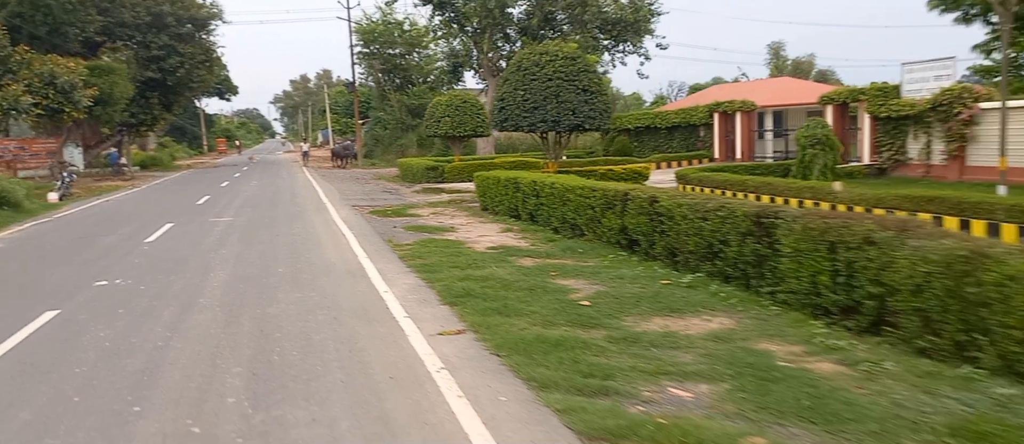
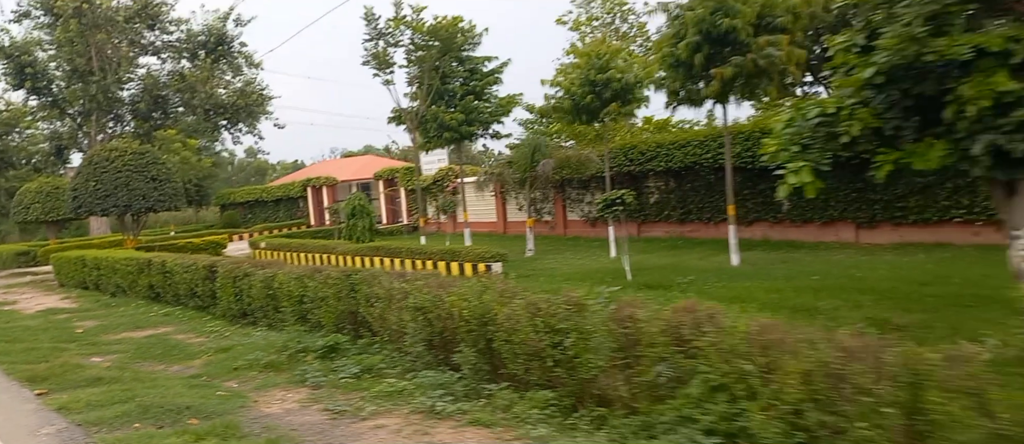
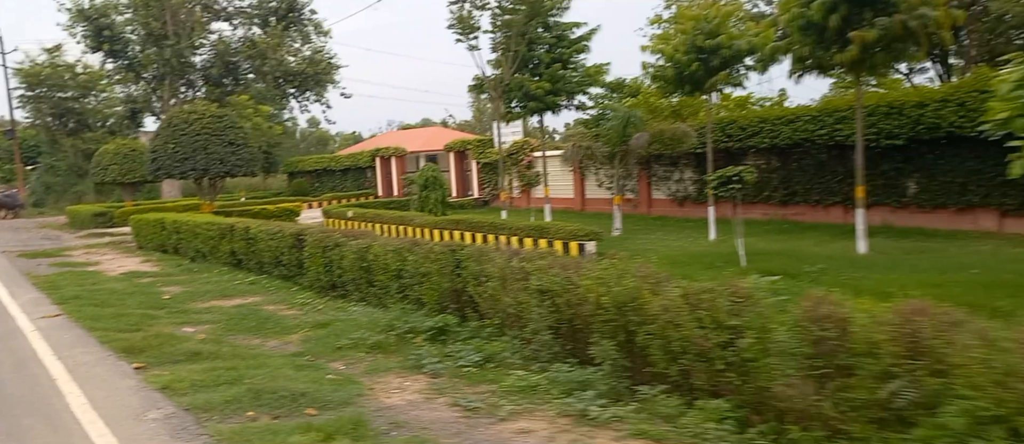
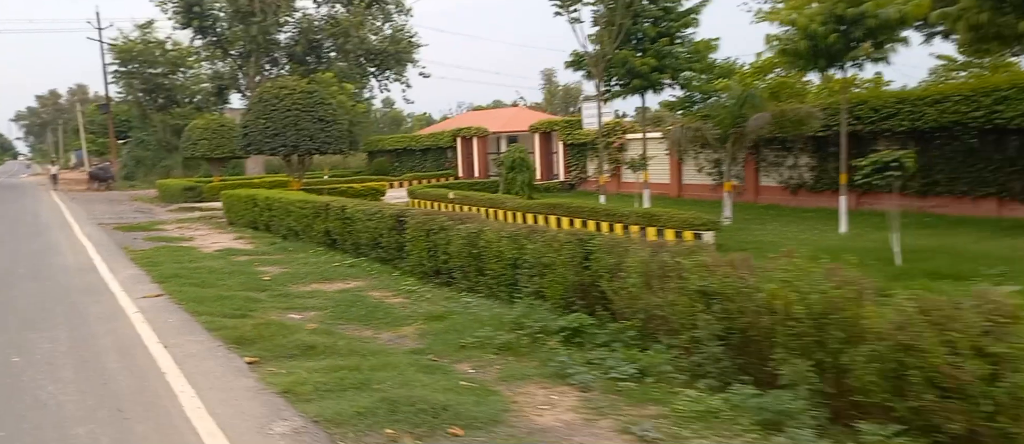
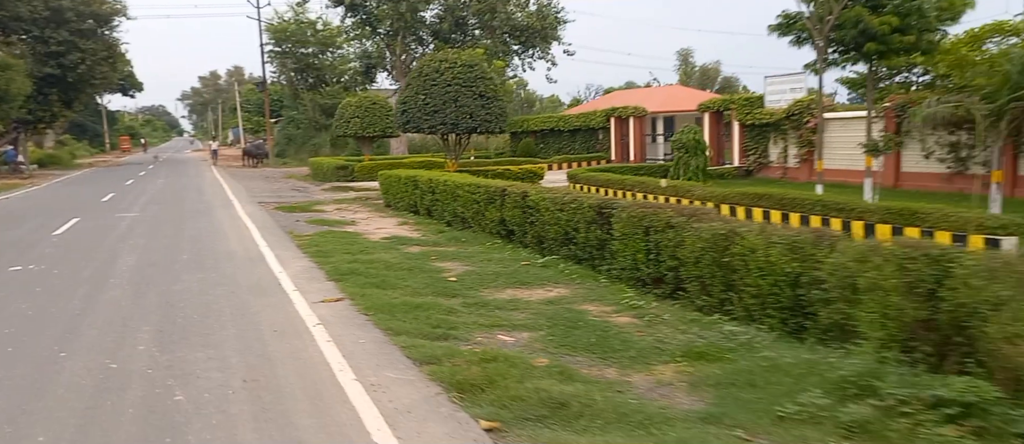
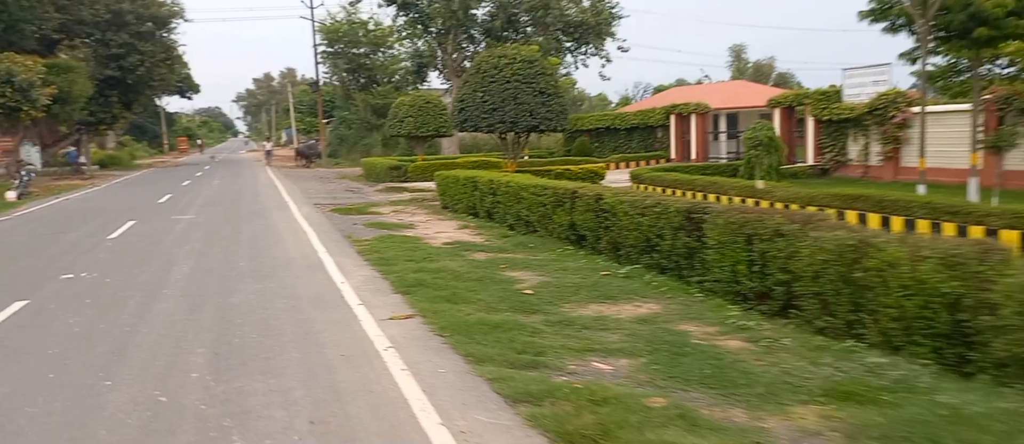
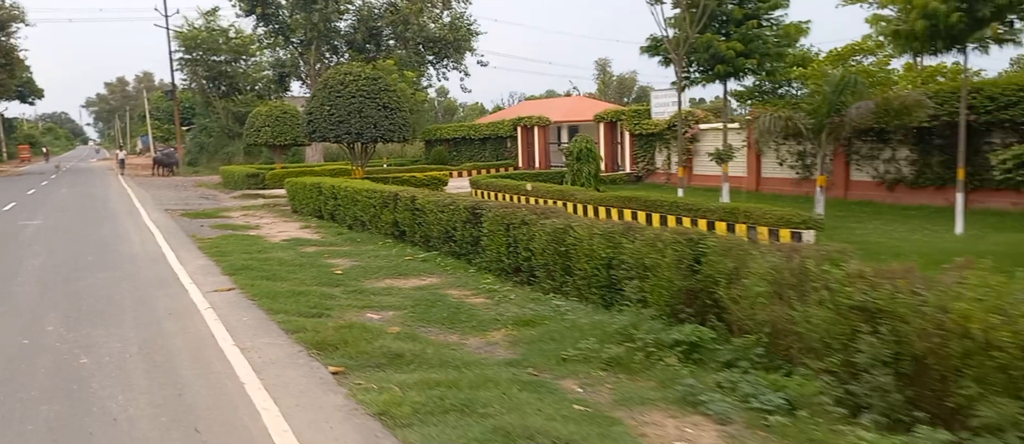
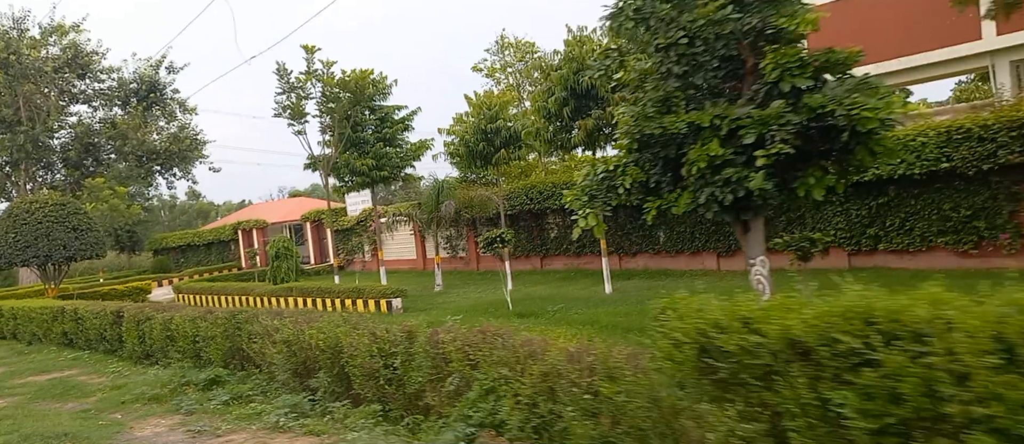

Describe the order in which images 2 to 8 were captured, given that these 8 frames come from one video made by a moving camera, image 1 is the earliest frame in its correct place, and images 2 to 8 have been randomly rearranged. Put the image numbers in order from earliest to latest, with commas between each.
6, 5, 7, 4, 3, 2, 8
